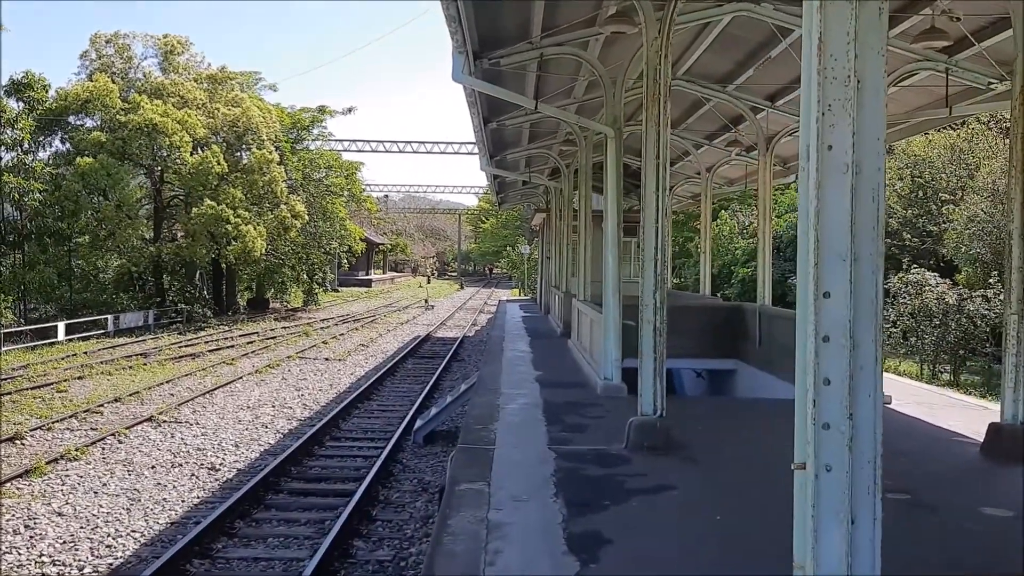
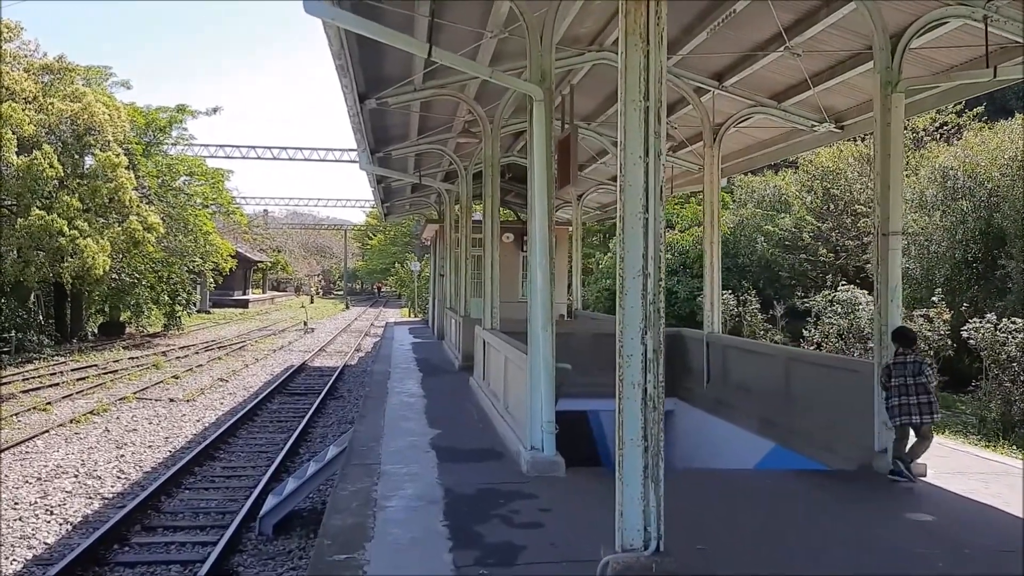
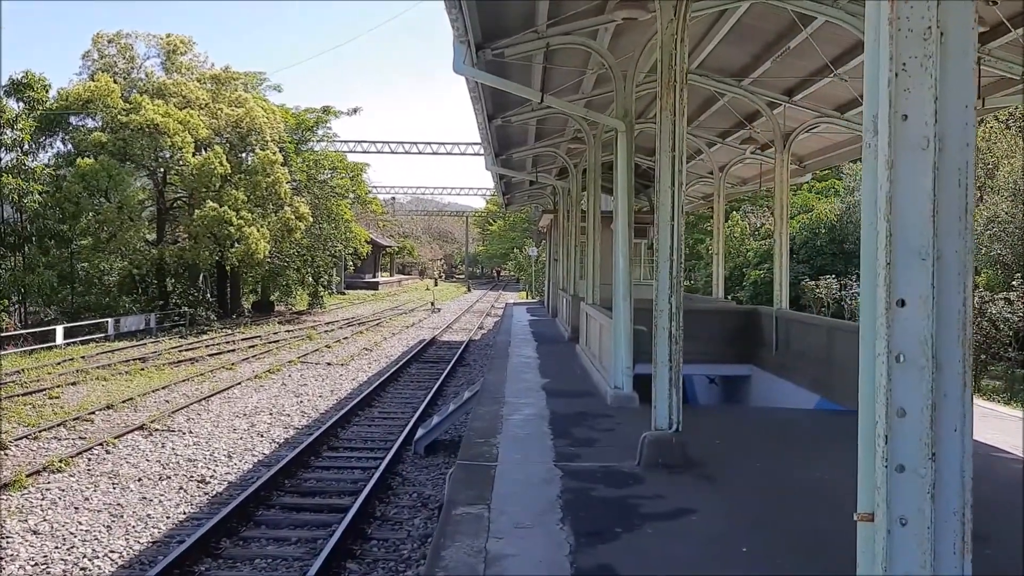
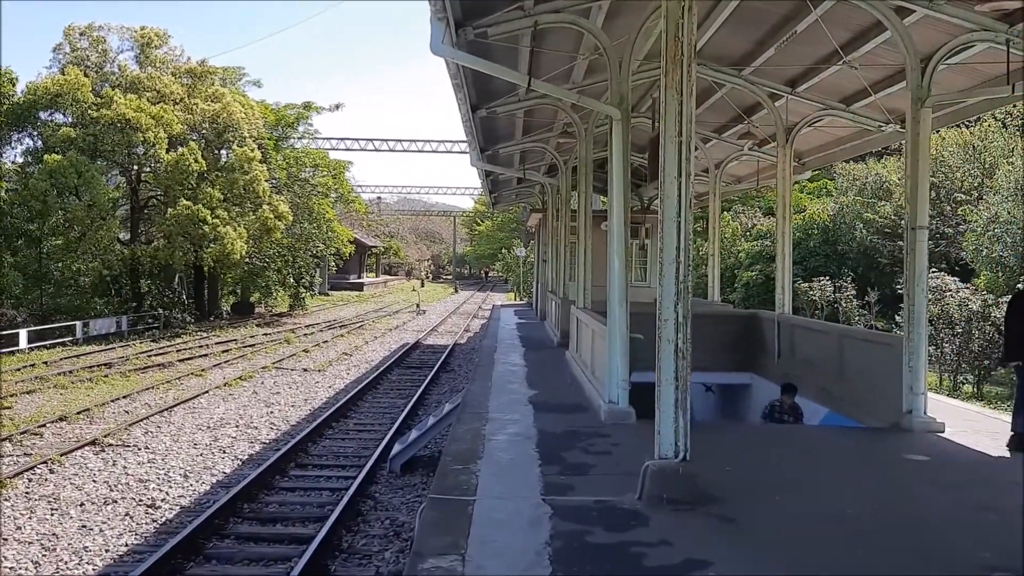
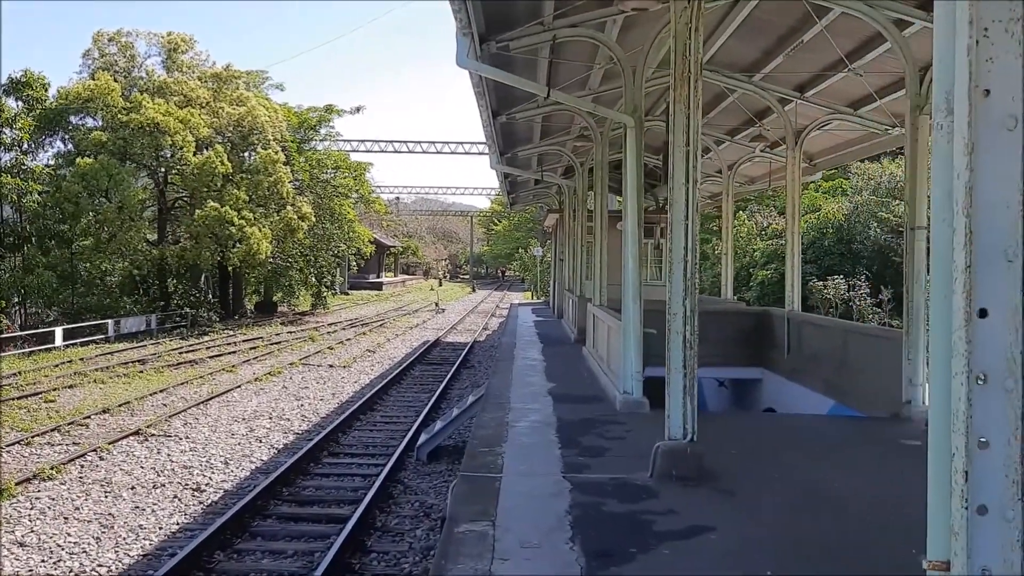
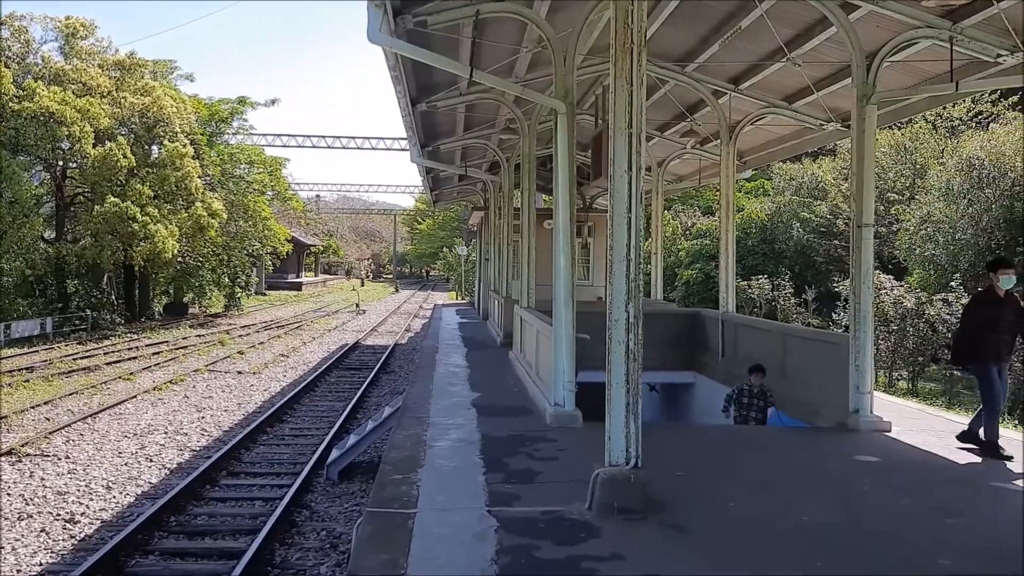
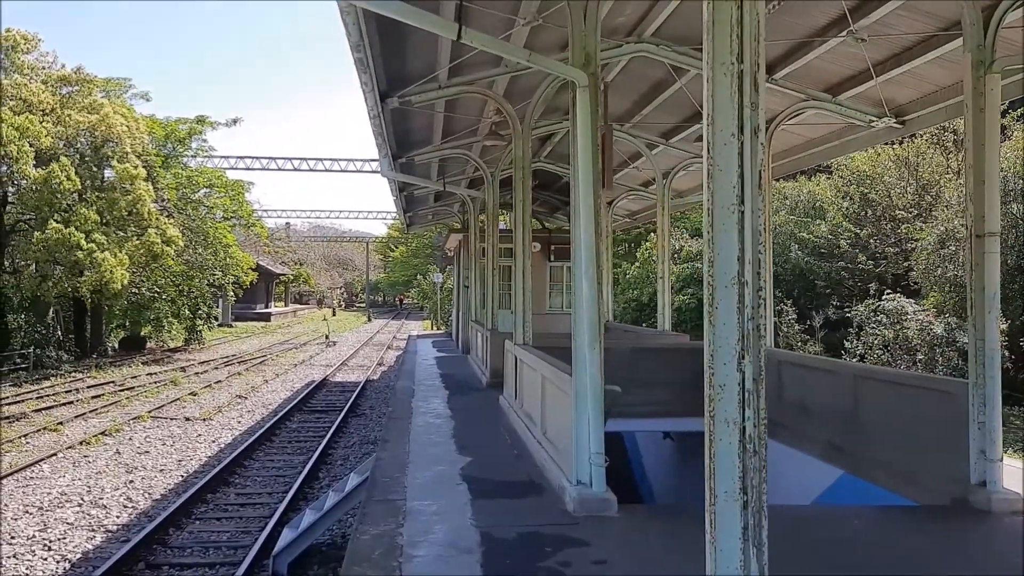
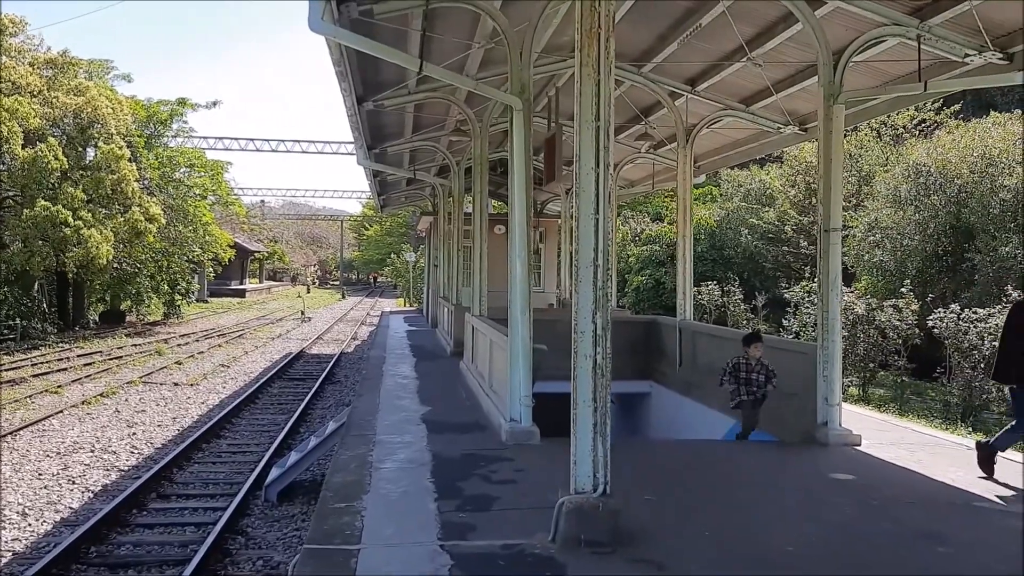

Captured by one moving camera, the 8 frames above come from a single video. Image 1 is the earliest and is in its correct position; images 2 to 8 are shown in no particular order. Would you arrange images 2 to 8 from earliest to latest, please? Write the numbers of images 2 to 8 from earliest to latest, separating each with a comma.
3, 5, 4, 6, 8, 2, 7
